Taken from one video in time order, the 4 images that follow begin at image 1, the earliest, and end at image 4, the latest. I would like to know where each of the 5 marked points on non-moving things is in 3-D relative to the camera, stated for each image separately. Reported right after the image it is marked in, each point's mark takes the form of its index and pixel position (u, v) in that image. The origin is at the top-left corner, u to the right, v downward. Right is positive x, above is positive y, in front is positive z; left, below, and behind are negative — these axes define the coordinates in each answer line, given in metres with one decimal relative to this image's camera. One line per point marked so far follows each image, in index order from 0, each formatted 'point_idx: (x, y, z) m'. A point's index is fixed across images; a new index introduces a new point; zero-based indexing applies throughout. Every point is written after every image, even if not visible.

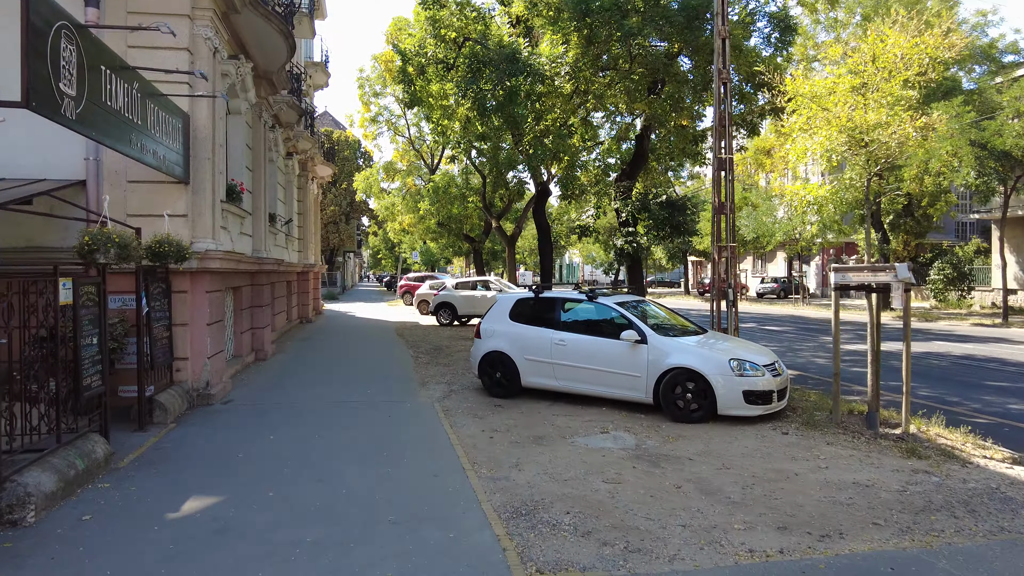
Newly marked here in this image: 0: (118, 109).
0: (-3.0, +1.4, +5.5) m
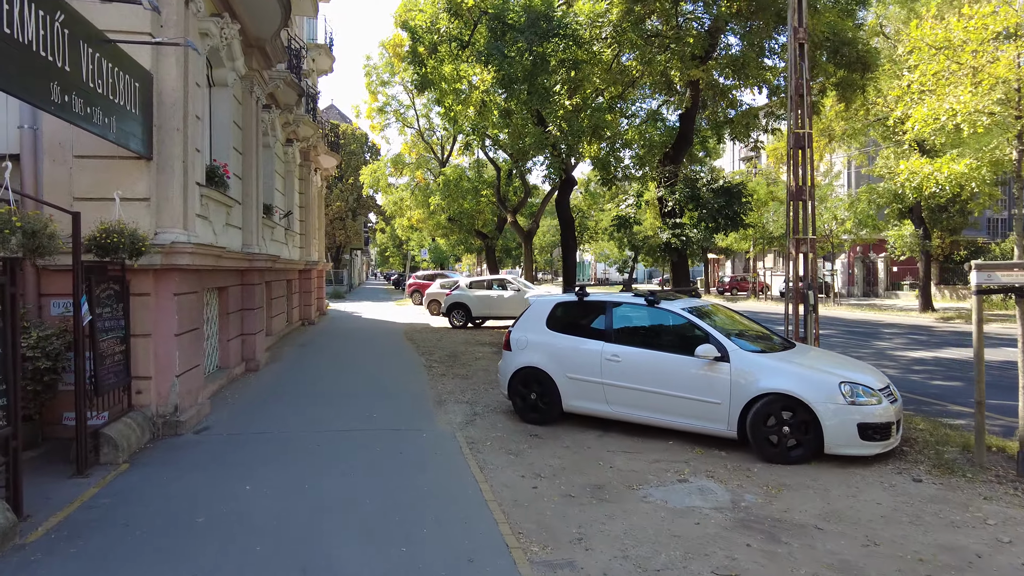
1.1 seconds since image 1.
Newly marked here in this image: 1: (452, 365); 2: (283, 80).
0: (-2.7, +1.4, +4.0) m
1: (-0.9, -1.2, +11.2) m
2: (-3.9, +3.5, +12.1) m
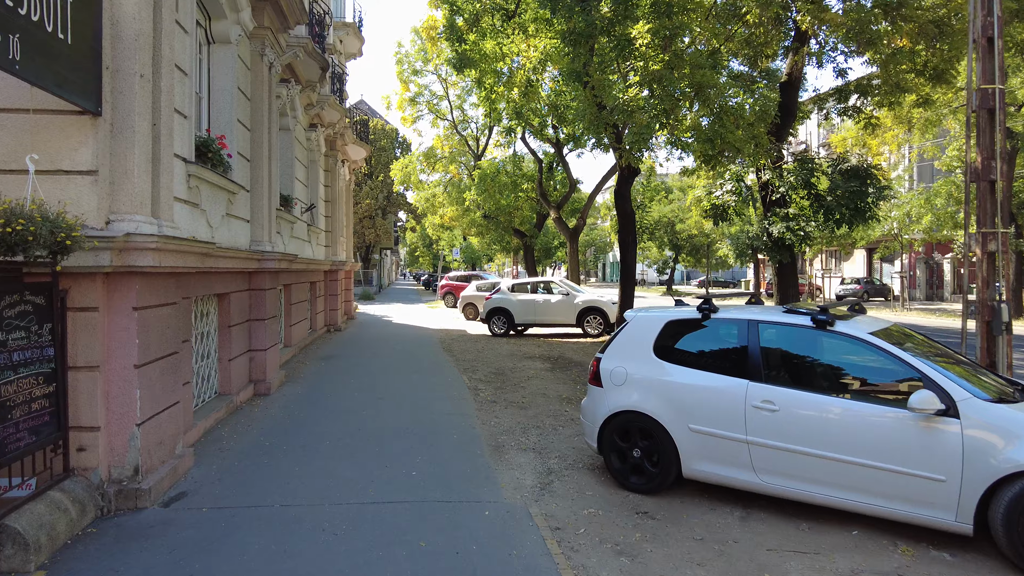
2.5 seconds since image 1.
0: (-2.2, +1.3, +2.1) m
1: (-0.1, -1.3, +9.2) m
2: (-3.0, +3.4, +10.3) m
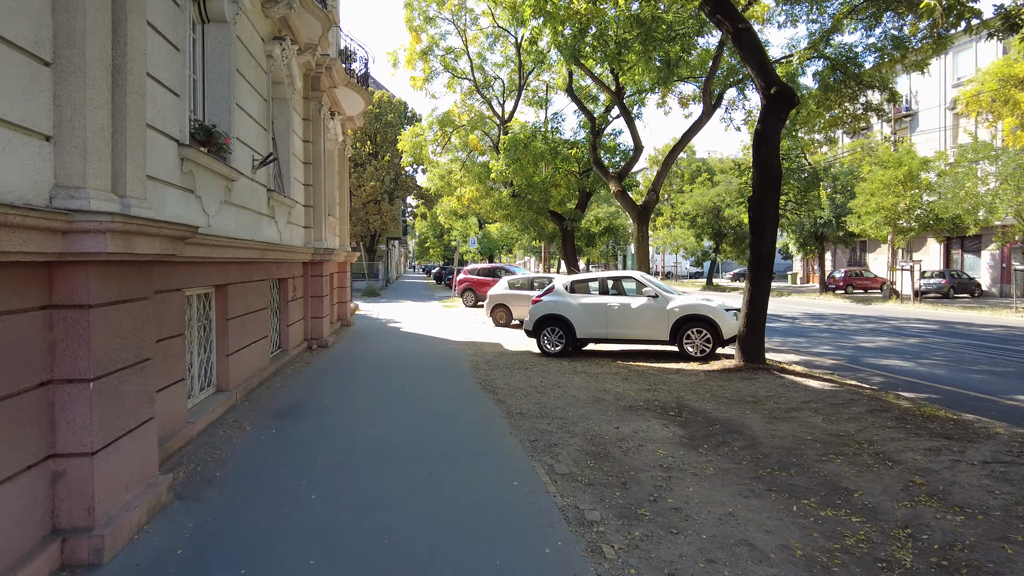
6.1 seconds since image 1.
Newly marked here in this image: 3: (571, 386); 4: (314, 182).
0: (-1.4, +1.1, -2.8) m
1: (+0.8, -1.3, +4.3) m
2: (-2.1, +3.4, +5.3) m
3: (+0.7, -1.2, +8.5) m
4: (-3.3, +1.8, +11.9) m
